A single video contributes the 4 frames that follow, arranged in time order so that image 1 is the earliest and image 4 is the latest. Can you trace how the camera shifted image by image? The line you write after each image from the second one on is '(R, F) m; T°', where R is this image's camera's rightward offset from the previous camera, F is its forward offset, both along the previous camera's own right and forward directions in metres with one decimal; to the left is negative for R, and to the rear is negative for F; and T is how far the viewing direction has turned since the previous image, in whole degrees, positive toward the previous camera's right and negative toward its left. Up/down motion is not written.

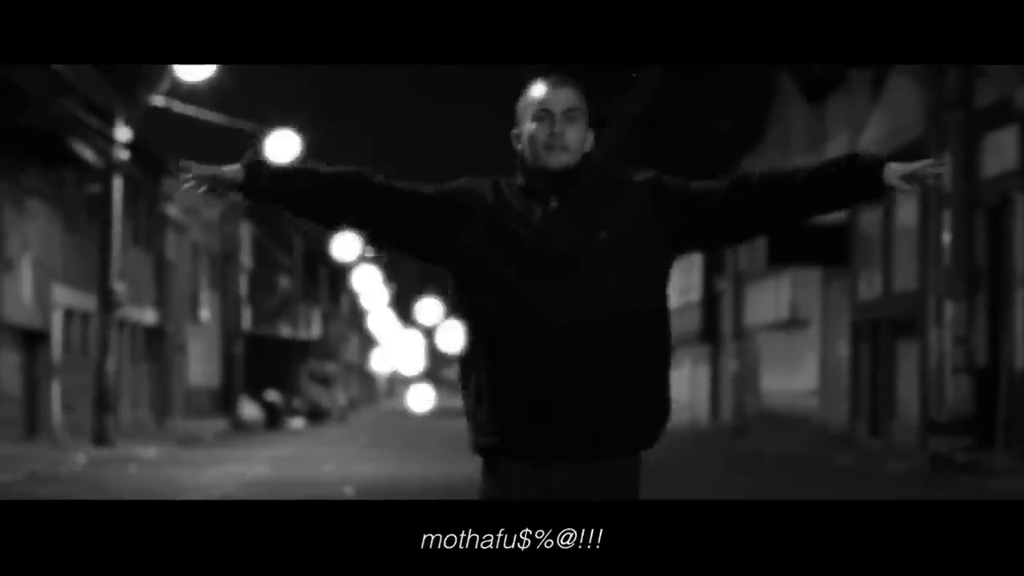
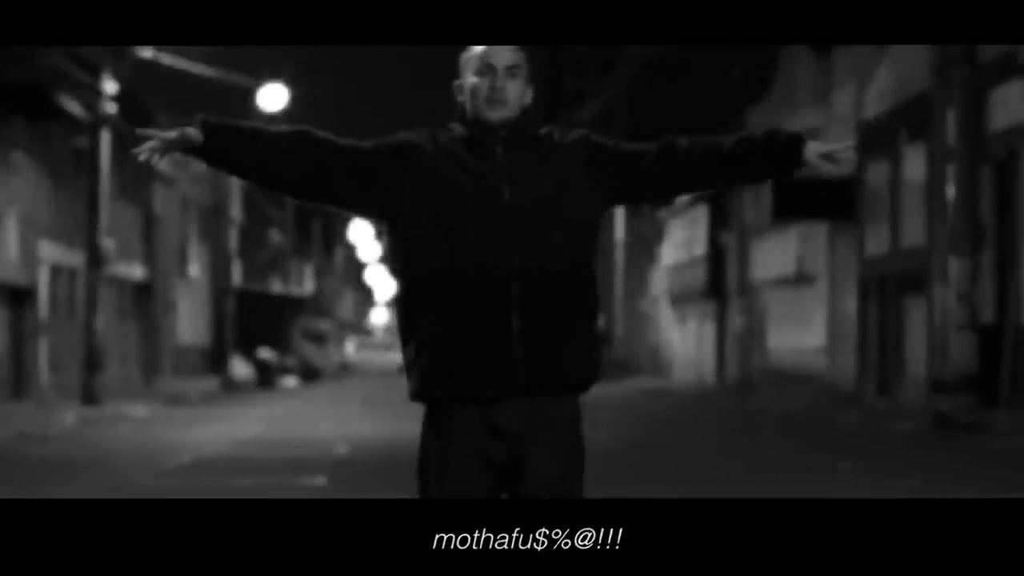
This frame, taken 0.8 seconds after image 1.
(0.0, +0.4) m; 0°
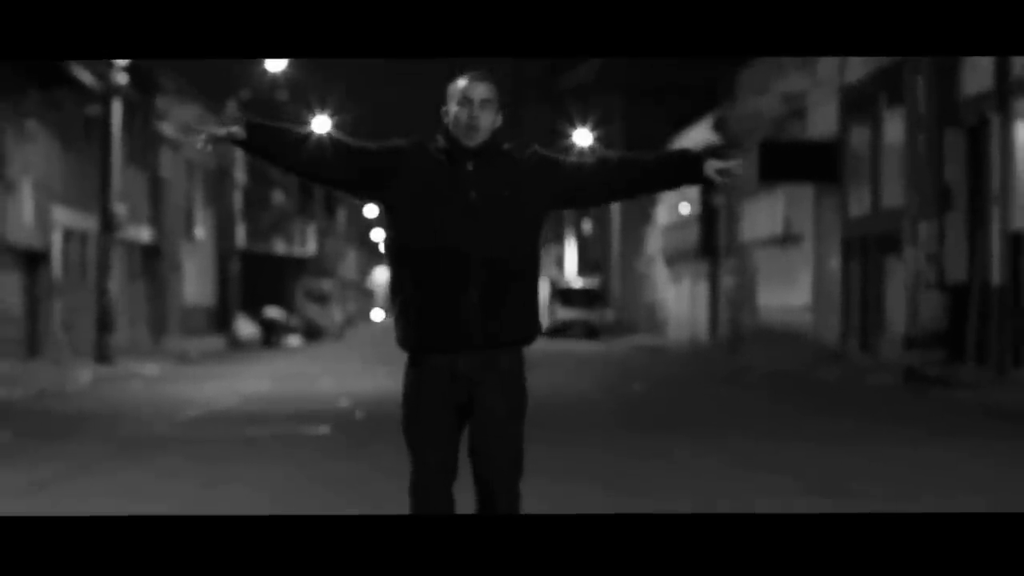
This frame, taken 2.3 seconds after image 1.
(+0.1, -1.1) m; 0°
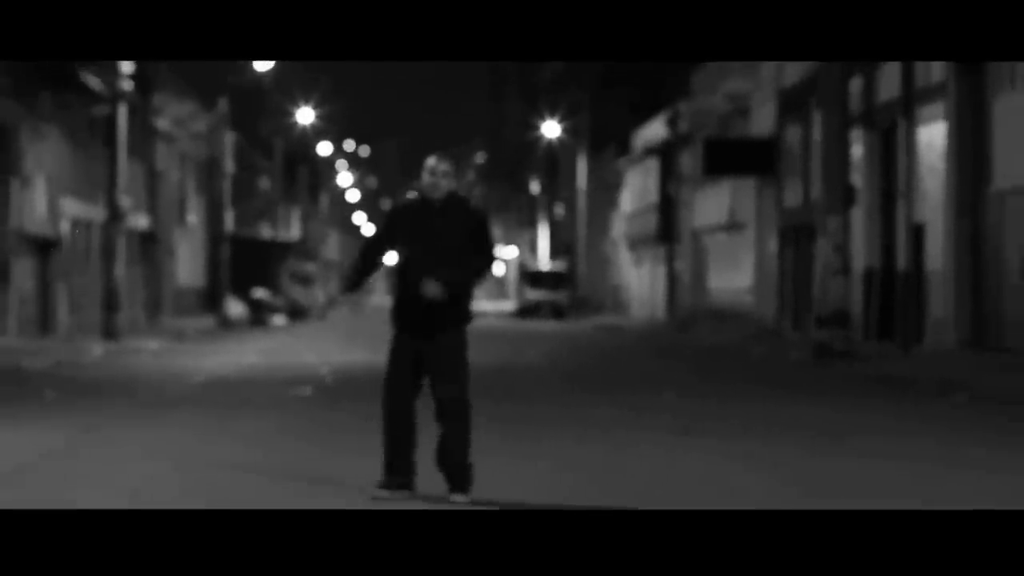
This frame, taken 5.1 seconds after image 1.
(+0.4, -3.0) m; +1°
